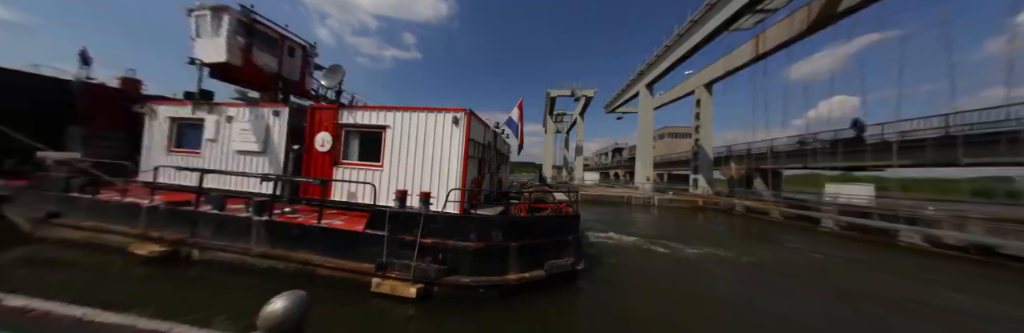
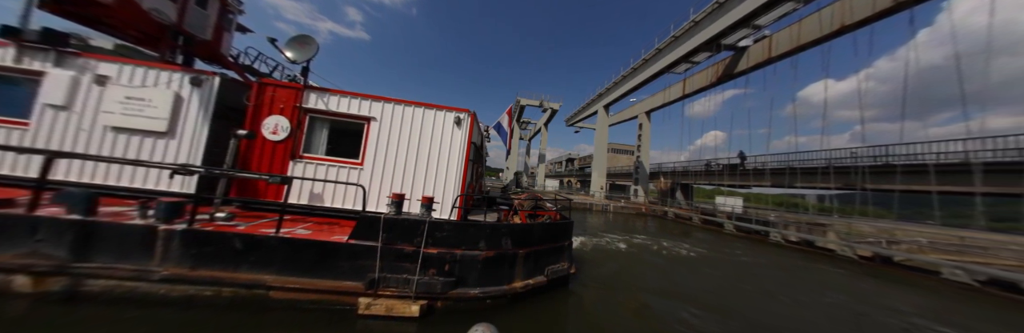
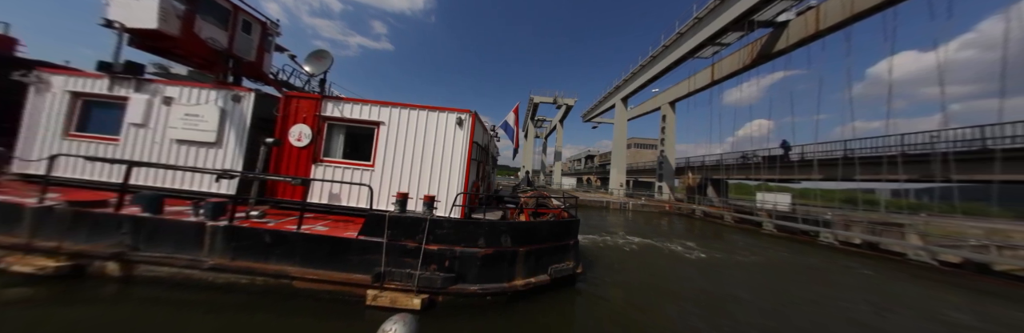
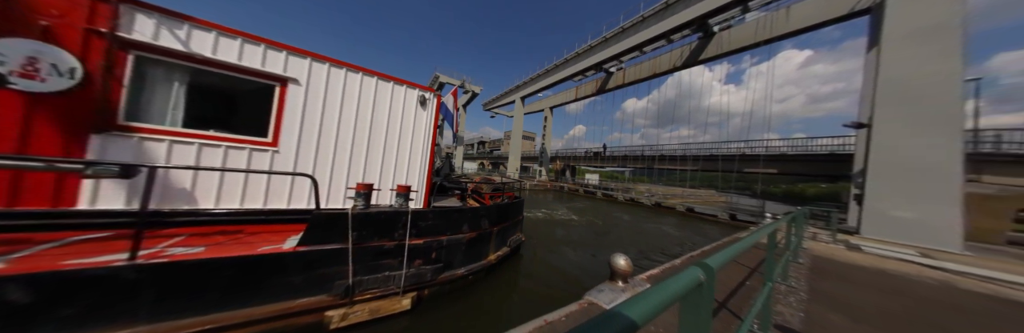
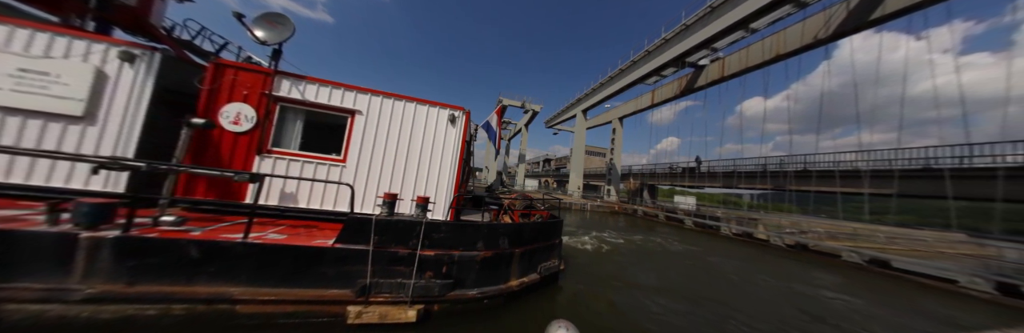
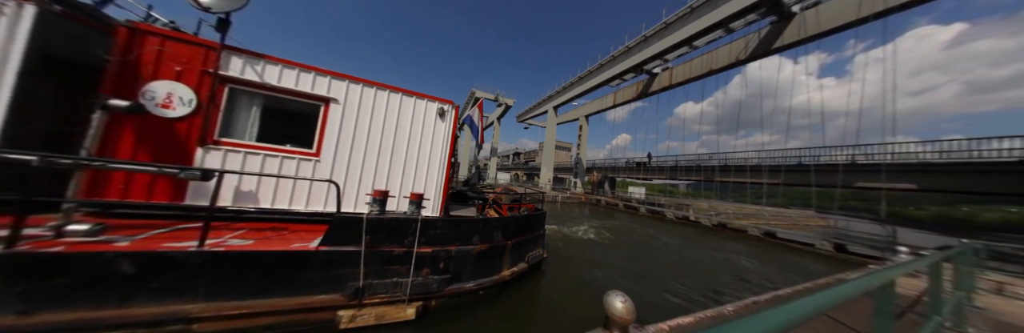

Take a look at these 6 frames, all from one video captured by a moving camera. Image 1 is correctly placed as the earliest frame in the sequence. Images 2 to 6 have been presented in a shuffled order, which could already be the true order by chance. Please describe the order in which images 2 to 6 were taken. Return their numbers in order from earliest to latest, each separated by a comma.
3, 2, 5, 6, 4
